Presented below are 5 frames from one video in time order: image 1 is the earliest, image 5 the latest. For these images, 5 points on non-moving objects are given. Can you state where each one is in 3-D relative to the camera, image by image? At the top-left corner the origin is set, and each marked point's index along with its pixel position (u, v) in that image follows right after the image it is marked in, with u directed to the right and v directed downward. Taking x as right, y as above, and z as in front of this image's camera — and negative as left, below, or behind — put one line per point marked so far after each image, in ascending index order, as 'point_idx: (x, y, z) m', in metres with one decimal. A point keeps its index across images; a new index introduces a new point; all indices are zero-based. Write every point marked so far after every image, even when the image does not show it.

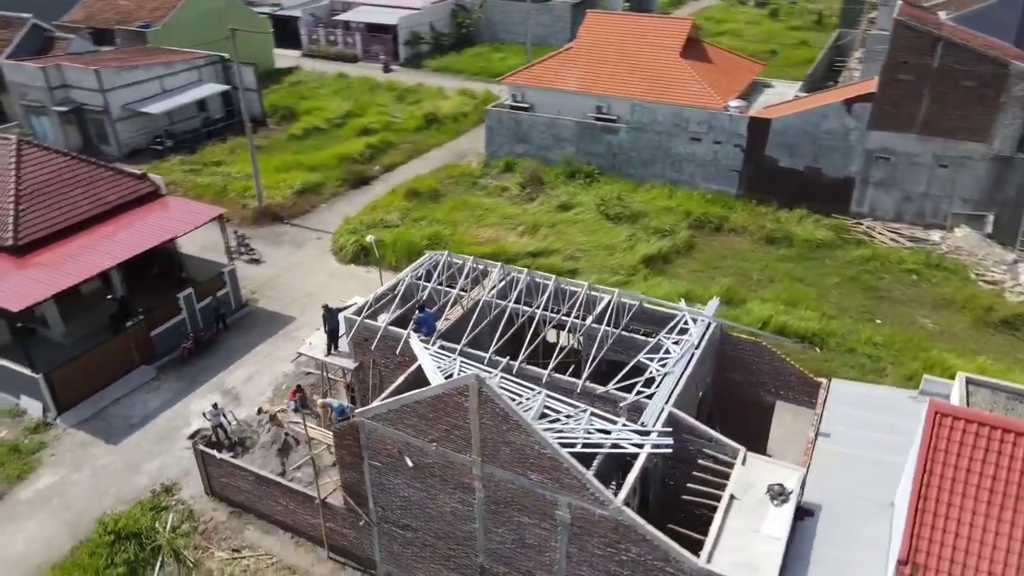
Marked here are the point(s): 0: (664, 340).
0: (+2.6, -0.8, +12.9) m
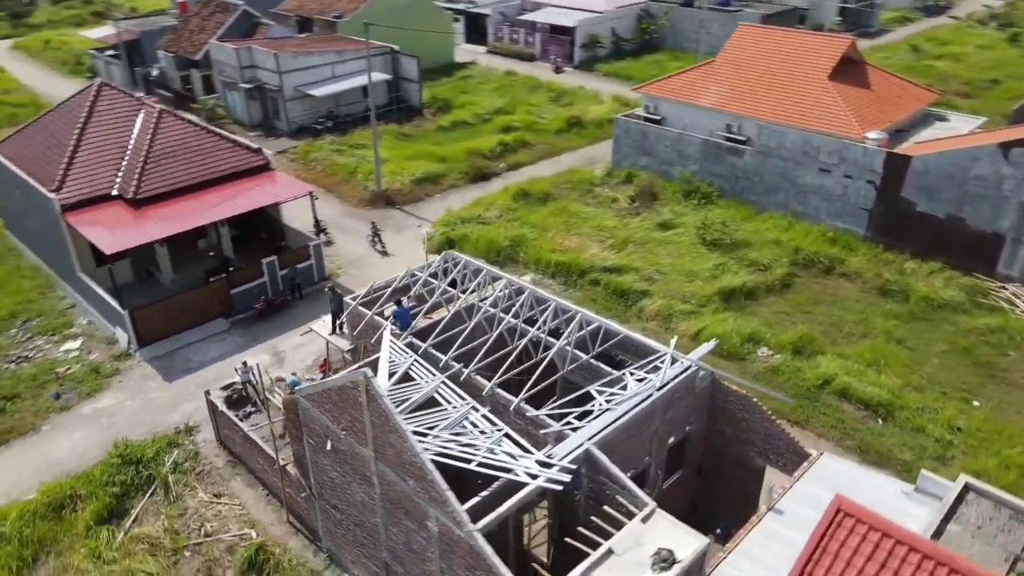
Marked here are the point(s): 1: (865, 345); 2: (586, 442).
0: (+1.9, -1.4, +12.1) m
1: (+9.0, -1.5, +18.9) m
2: (+1.1, -2.2, +10.7) m
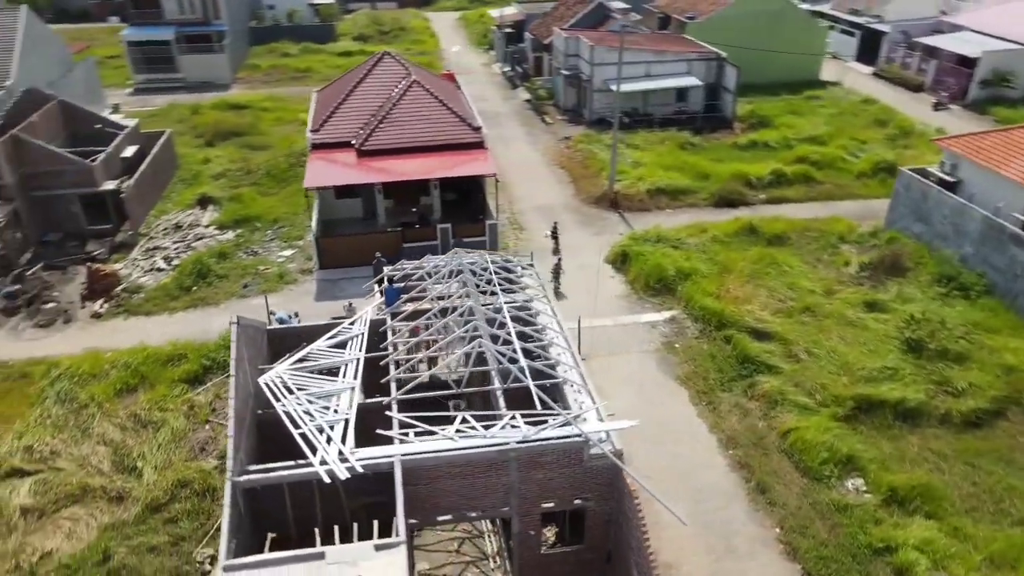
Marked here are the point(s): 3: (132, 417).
0: (0.0, -1.9, +11.4) m
1: (+9.2, -4.5, +13.7) m
2: (-1.6, -2.4, +10.7) m
3: (-8.4, -2.9, +16.4) m
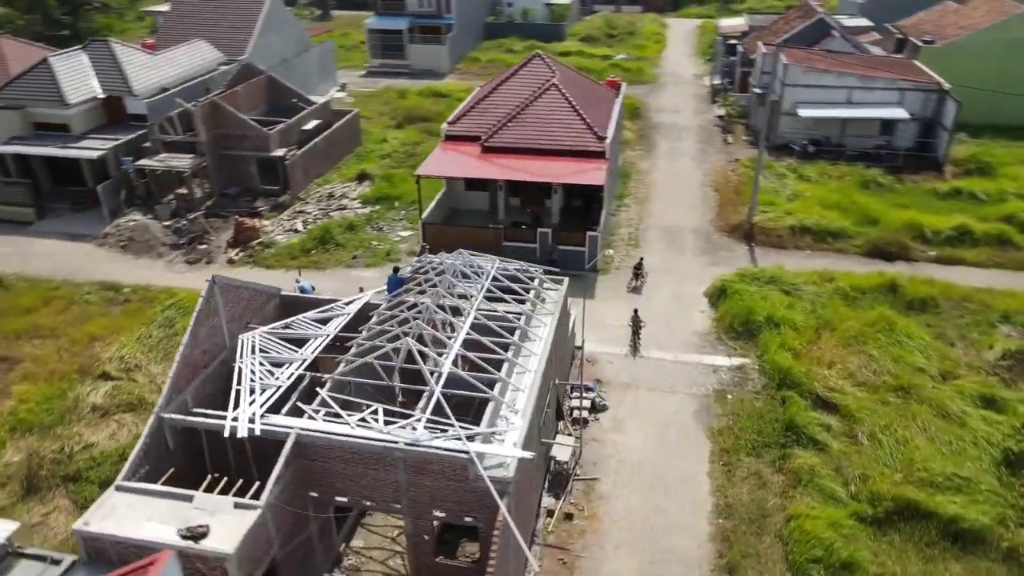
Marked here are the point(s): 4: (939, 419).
0: (-1.5, -2.0, +11.6) m
1: (+7.4, -6.2, +10.9) m
2: (-3.3, -2.2, +11.4) m
3: (-7.9, -1.6, +18.9) m
4: (+9.4, -2.9, +16.3) m
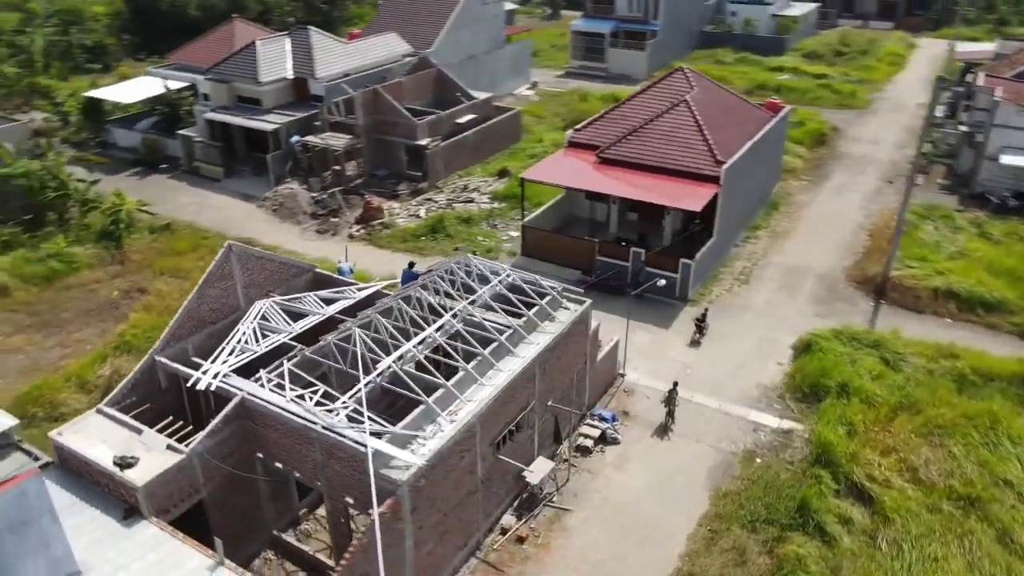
0: (-2.7, -1.9, +12.2) m
1: (+4.7, -7.5, +8.9) m
2: (-4.5, -1.8, +12.5) m
3: (-6.5, -0.7, +21.1) m
4: (+8.8, -4.7, +13.4) m
